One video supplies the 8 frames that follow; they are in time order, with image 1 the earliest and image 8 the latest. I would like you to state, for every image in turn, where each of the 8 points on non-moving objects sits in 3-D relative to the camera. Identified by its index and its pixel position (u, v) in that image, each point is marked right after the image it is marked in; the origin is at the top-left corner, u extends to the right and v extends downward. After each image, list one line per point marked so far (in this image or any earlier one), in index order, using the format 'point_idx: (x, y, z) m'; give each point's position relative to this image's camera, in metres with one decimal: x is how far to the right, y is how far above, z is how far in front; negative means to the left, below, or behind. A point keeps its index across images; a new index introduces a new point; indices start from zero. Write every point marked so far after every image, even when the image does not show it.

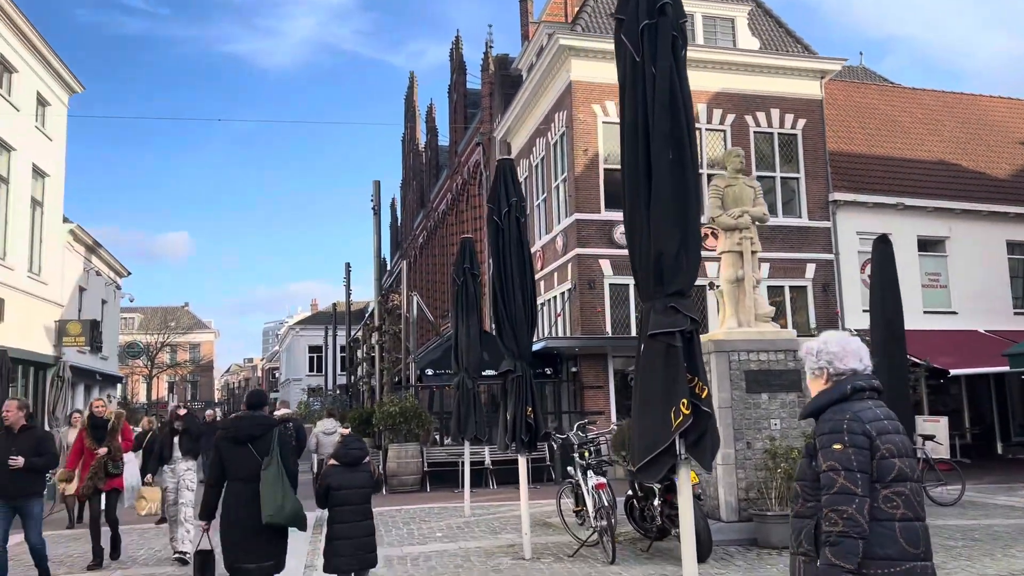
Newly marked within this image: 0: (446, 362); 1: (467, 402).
0: (-1.4, -1.5, +17.5) m
1: (-0.6, -1.6, +11.7) m
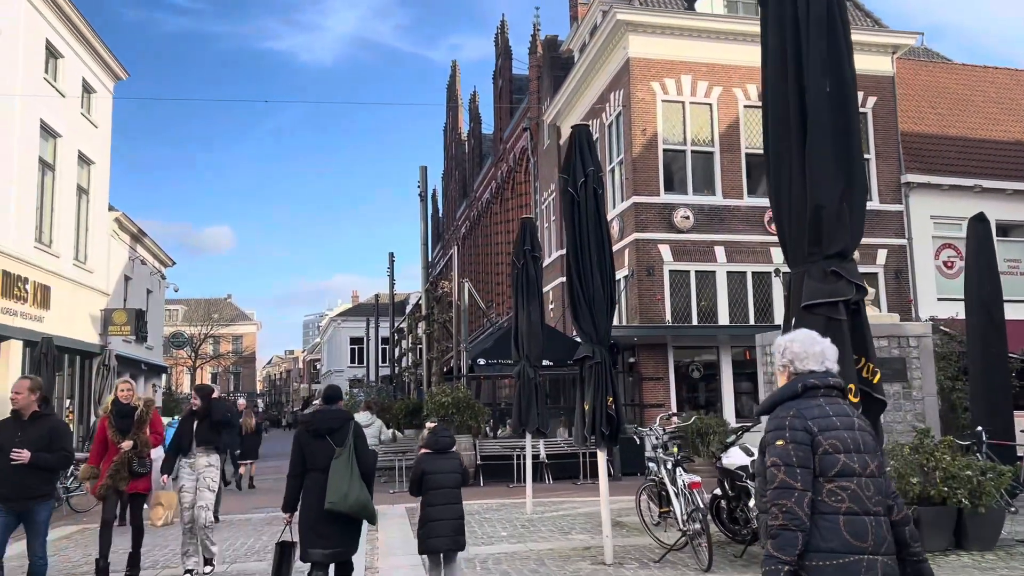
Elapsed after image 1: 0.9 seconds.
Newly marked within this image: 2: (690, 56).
0: (-0.3, -1.3, +16.8) m
1: (+0.2, -1.4, +11.0) m
2: (+3.8, +4.9, +17.7) m
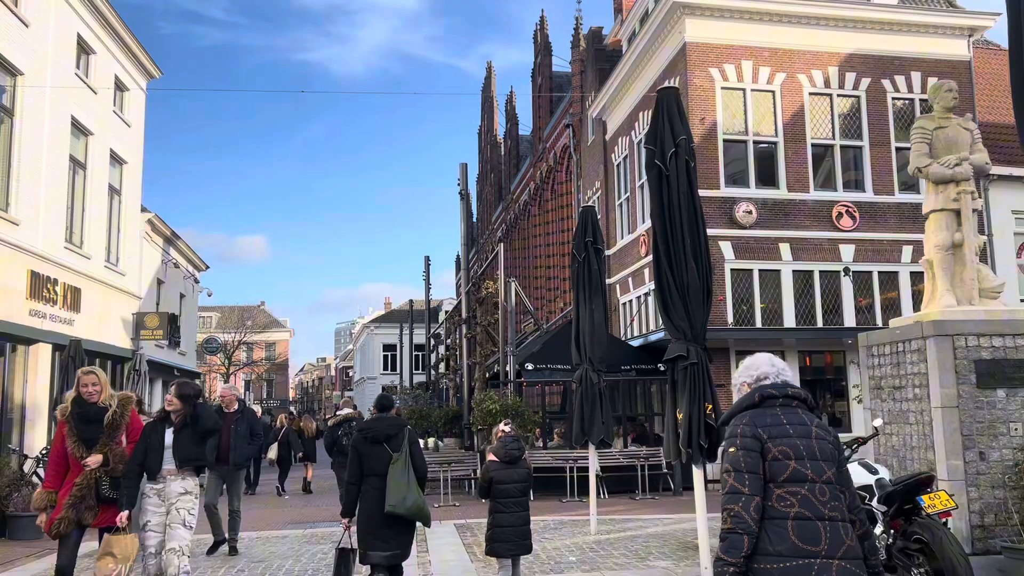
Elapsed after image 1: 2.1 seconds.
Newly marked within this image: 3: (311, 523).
0: (+0.7, -1.3, +15.8) m
1: (+0.9, -1.3, +10.0) m
2: (+4.7, +4.9, +16.6) m
3: (-2.9, -3.4, +12.1) m
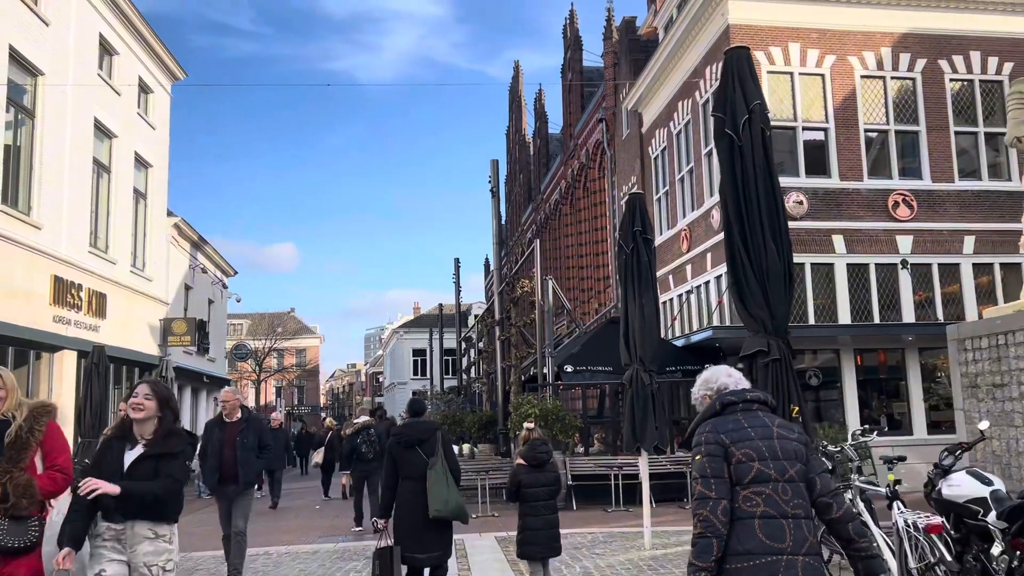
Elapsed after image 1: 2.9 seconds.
0: (+1.3, -1.2, +15.0) m
1: (+1.4, -1.3, +9.2) m
2: (+5.3, +5.0, +15.7) m
3: (-2.3, -3.4, +11.5) m
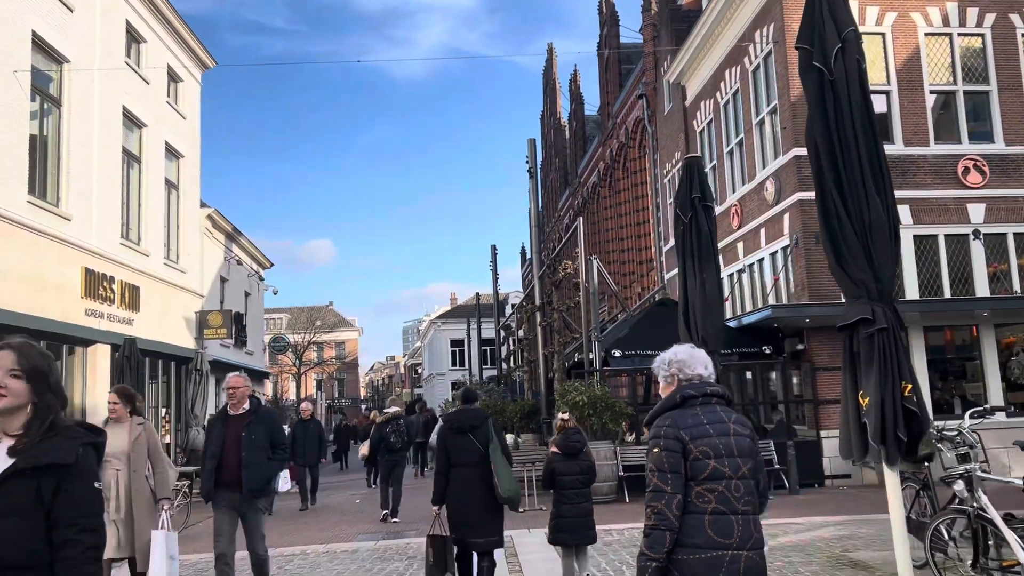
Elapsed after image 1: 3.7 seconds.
0: (+2.1, -0.9, +14.2) m
1: (+1.9, -1.0, +8.4) m
2: (+6.0, +5.4, +14.6) m
3: (-1.7, -3.1, +10.8) m
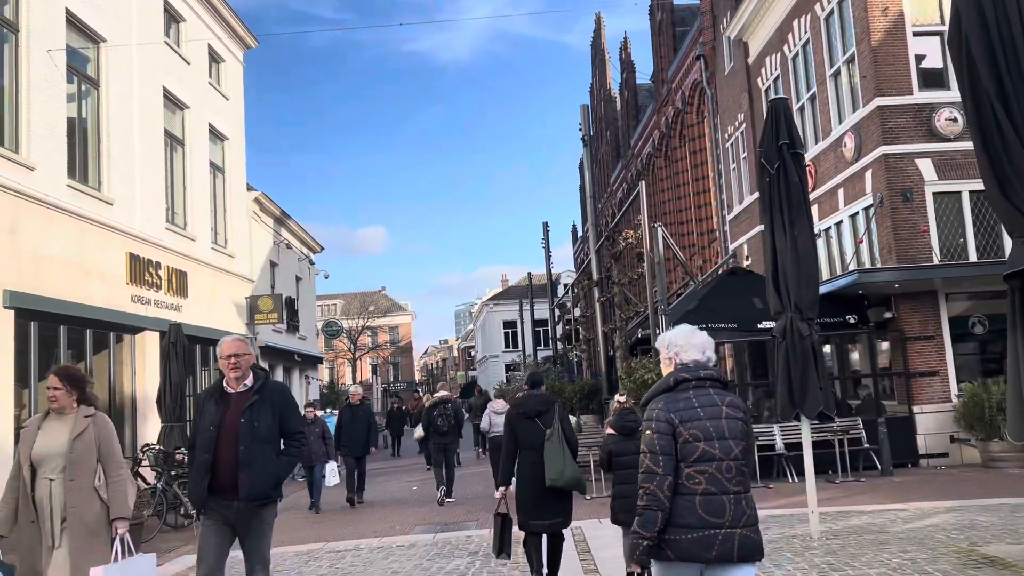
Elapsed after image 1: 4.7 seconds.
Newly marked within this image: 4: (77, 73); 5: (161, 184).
0: (+3.0, -0.4, +13.2) m
1: (+2.5, -0.6, +7.4) m
2: (+6.8, +6.0, +13.2) m
3: (-0.8, -2.8, +10.1) m
4: (-7.6, +3.8, +14.8) m
5: (-7.3, +2.2, +17.6) m
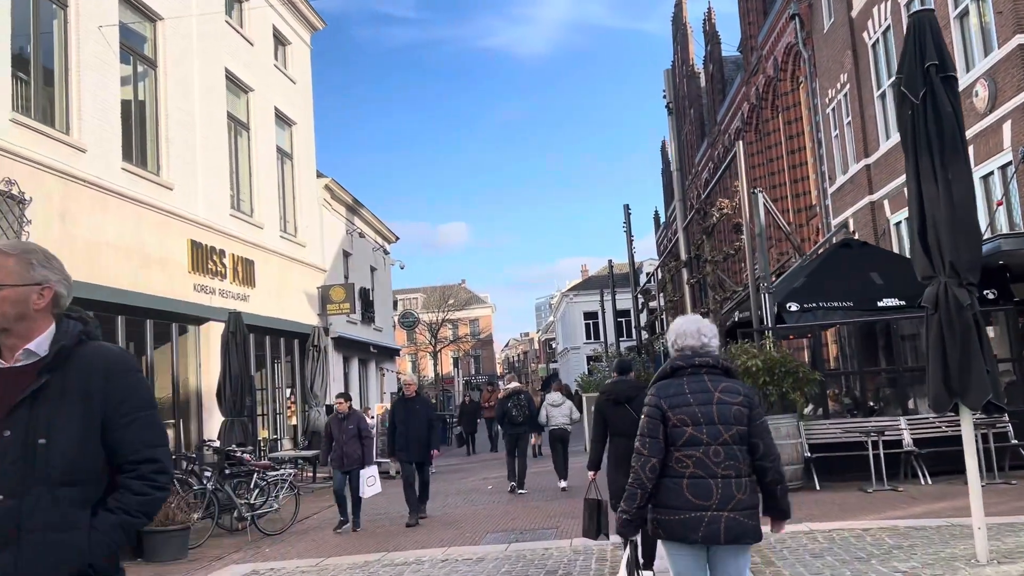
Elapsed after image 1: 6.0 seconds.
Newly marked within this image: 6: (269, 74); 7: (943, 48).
0: (+4.2, 0.0, +11.6) m
1: (+3.1, -0.3, +5.8) m
2: (+7.8, +6.4, +11.2) m
3: (+0.1, -2.5, +8.9) m
4: (-6.4, +4.0, +14.2) m
5: (-5.8, +2.4, +17.0) m
6: (-5.7, +5.0, +19.7) m
7: (+3.2, +1.7, +6.2) m
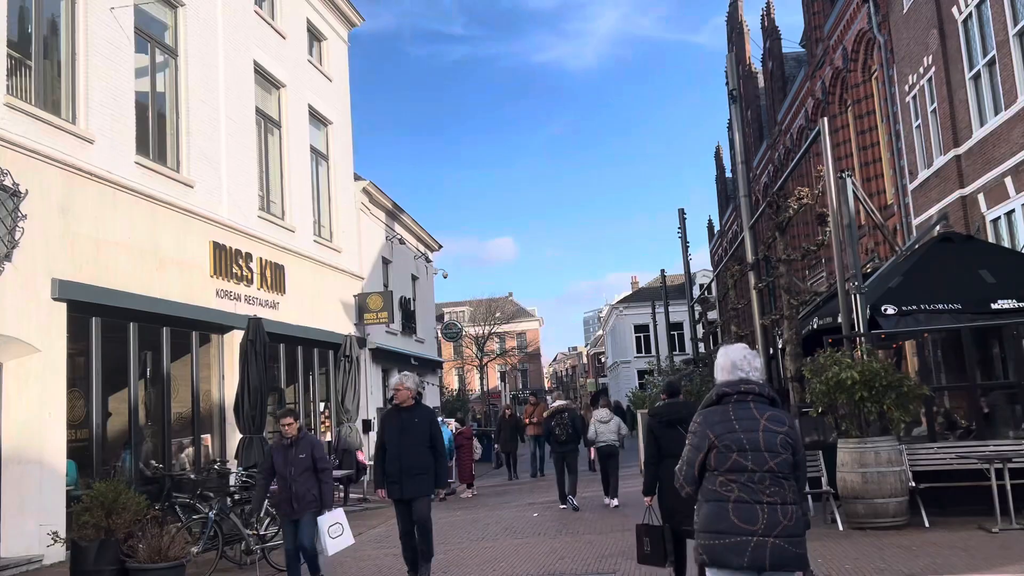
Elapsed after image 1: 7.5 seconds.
0: (+4.7, 0.0, +9.9) m
1: (+3.4, -0.2, +4.2) m
2: (+8.3, +6.4, +9.5) m
3: (+0.5, -2.5, +7.4) m
4: (-5.7, +3.9, +13.2) m
5: (-4.9, +2.3, +15.9) m
6: (-4.6, +4.8, +18.7) m
7: (+3.4, +1.8, +4.7) m
